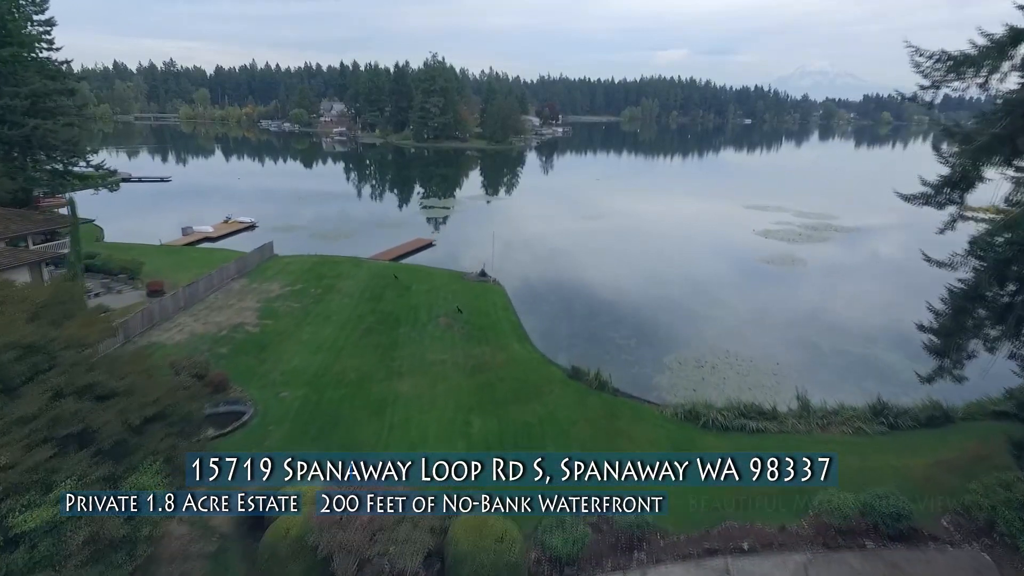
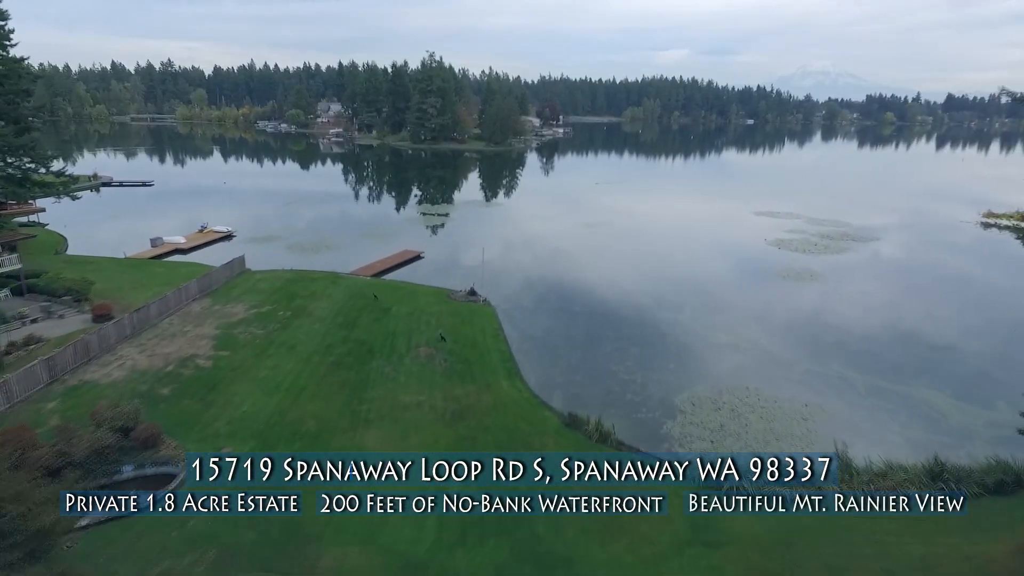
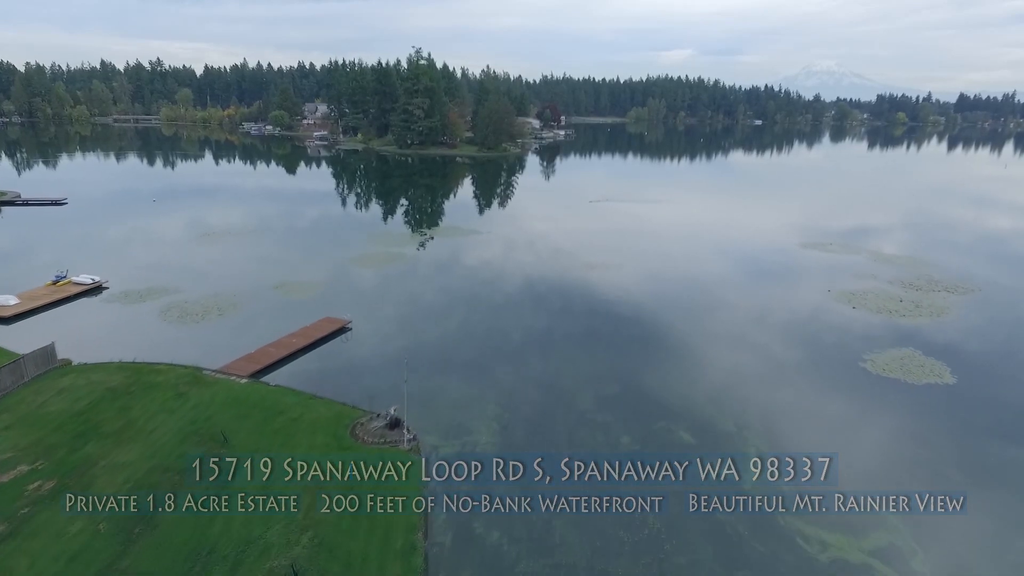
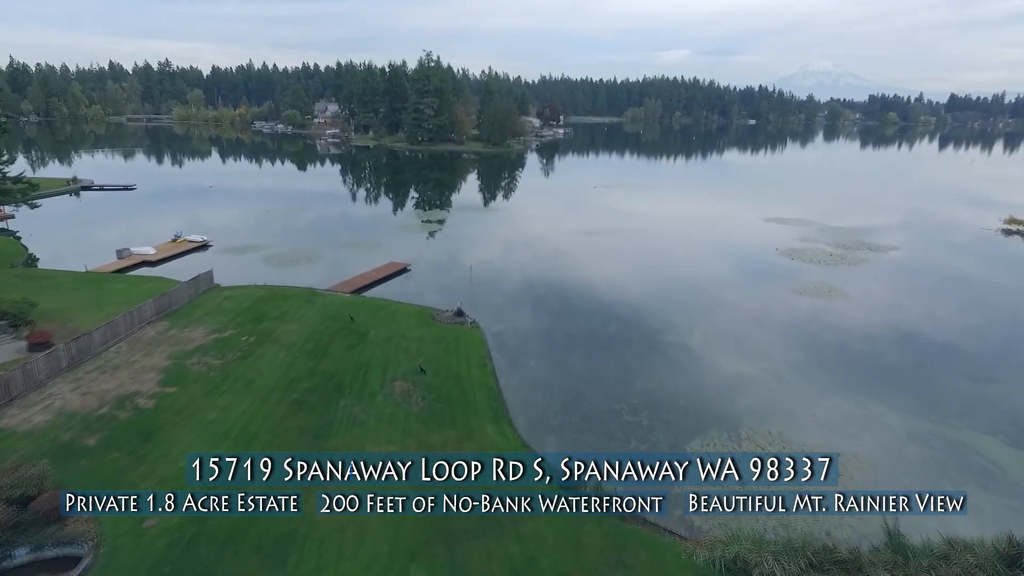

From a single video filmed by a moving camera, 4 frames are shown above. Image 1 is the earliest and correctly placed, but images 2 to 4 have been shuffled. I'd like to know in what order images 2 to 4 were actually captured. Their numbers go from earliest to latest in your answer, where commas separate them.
2, 4, 3
